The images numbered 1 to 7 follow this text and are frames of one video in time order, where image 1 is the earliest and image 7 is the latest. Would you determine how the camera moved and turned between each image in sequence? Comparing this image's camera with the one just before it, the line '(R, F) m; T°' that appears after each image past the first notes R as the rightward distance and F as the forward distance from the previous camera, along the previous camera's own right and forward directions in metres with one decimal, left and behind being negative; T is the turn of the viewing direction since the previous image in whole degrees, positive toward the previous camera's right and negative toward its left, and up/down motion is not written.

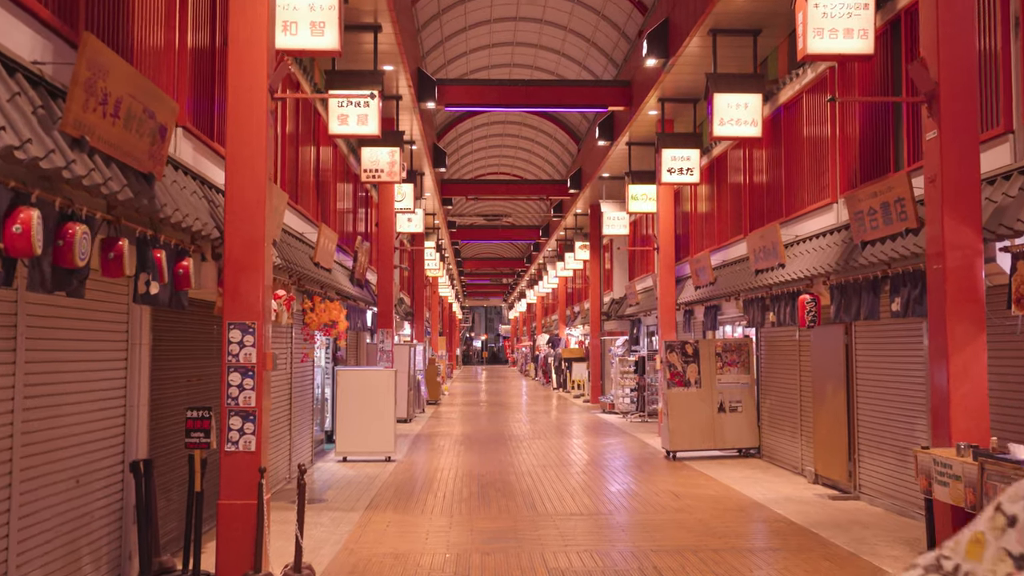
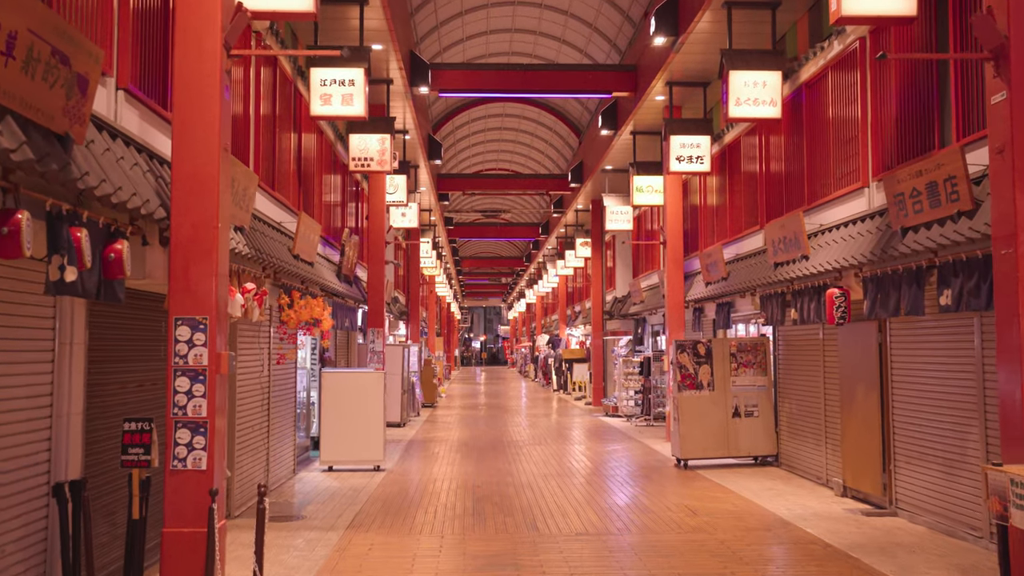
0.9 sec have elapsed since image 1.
(0.0, +0.9) m; 0°
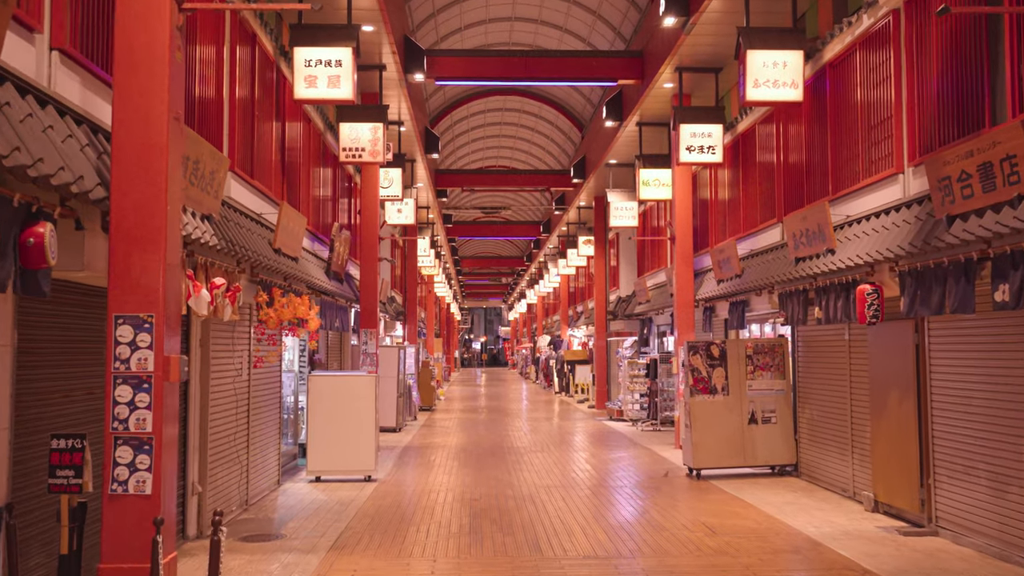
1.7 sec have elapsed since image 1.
(0.0, +0.8) m; 0°
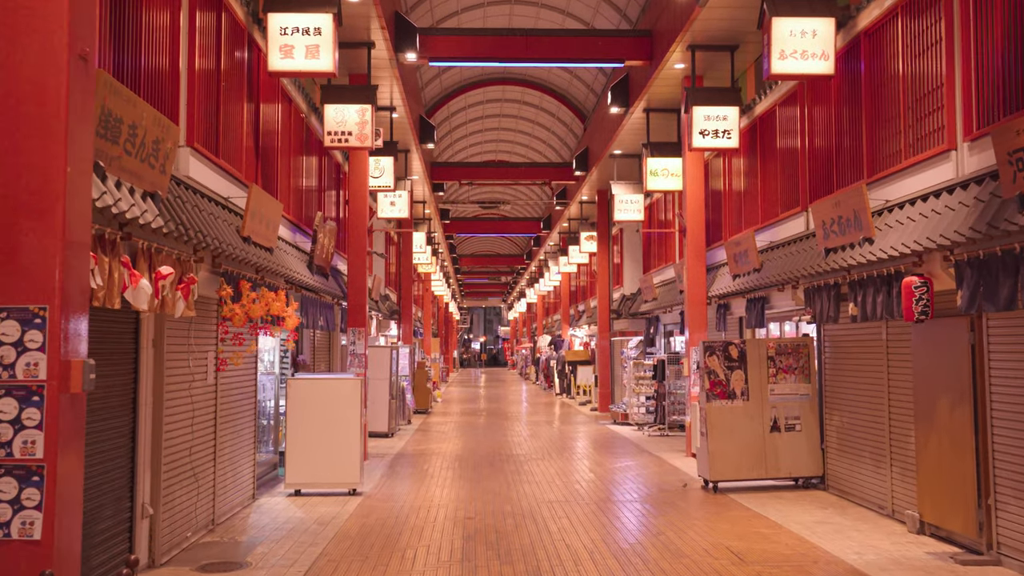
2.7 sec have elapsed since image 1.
(0.0, +1.0) m; 0°
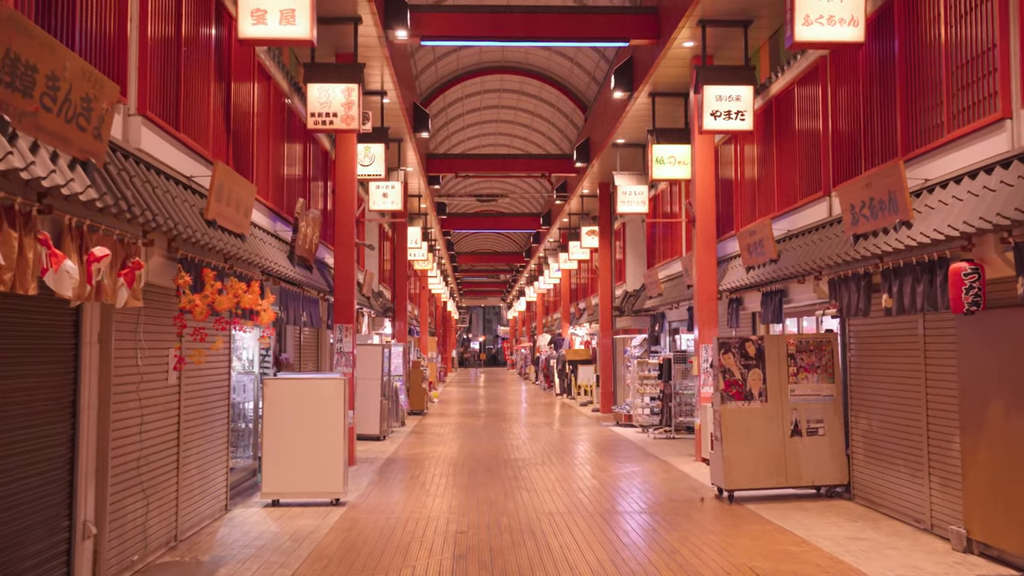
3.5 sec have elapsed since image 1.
(0.0, +0.8) m; 0°
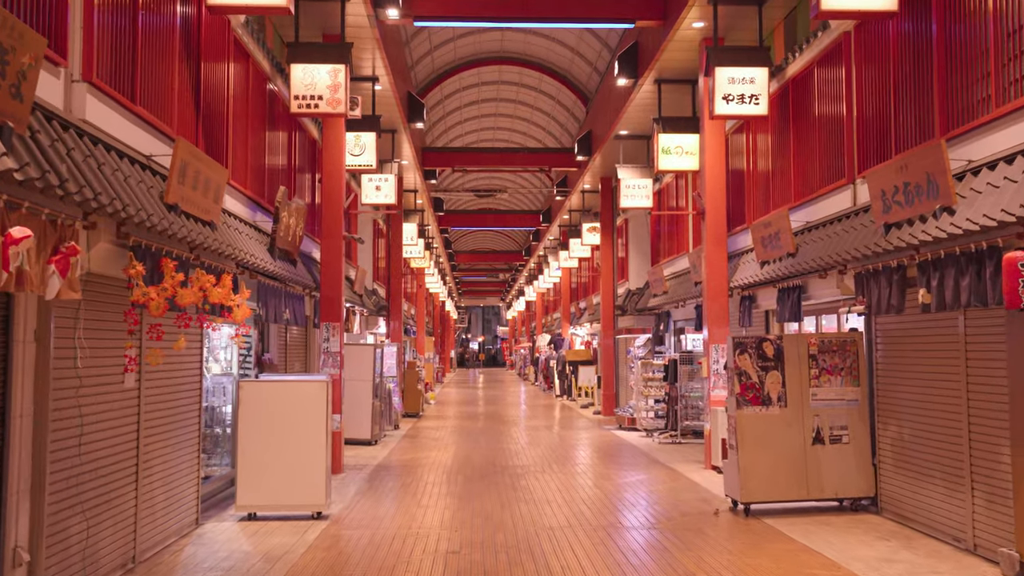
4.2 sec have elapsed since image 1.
(0.0, +0.7) m; 0°
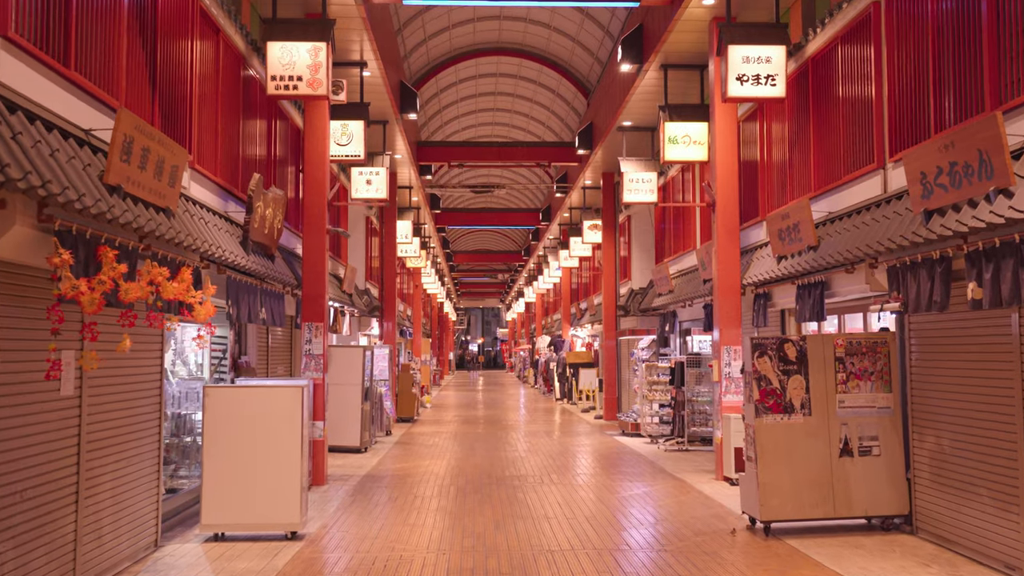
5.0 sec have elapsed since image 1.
(0.0, +0.8) m; 0°
